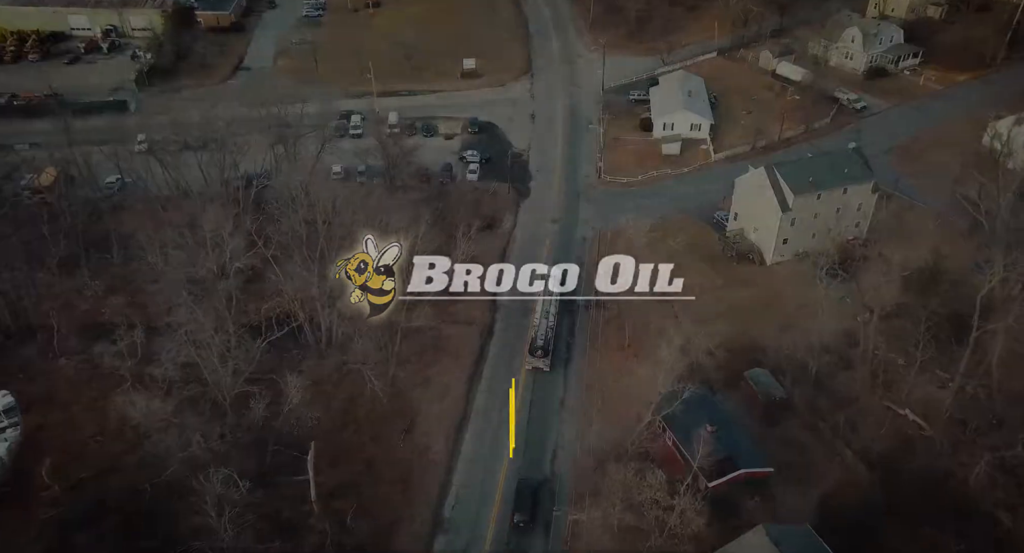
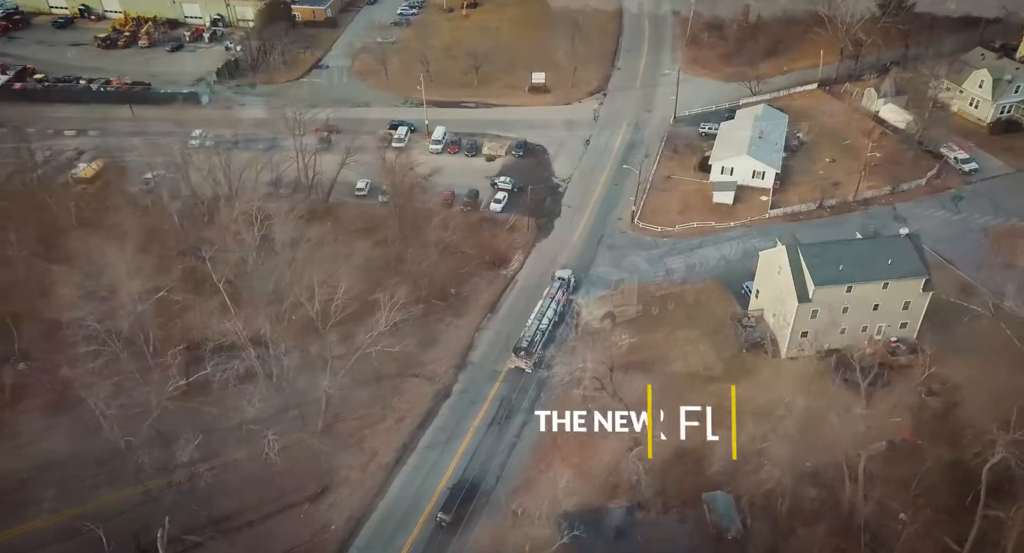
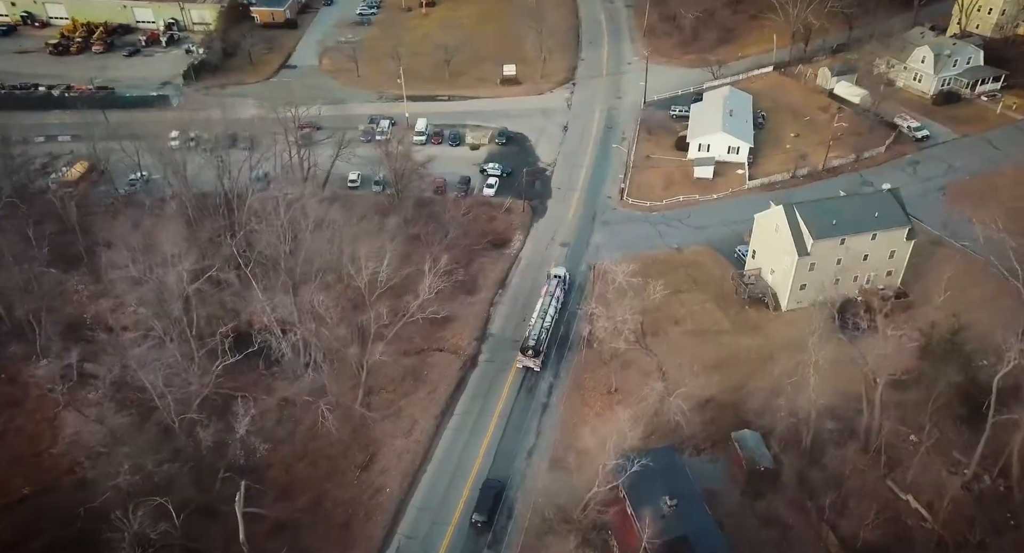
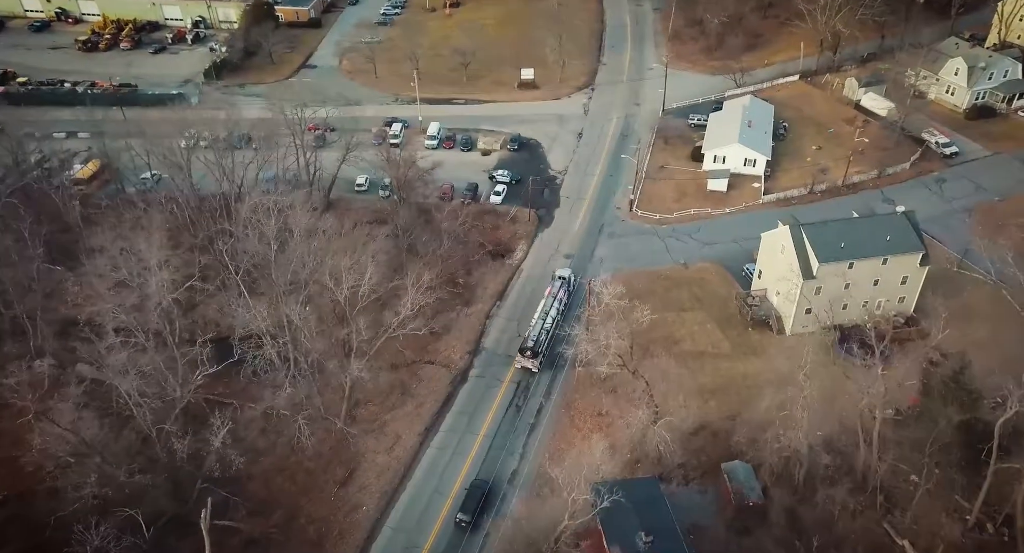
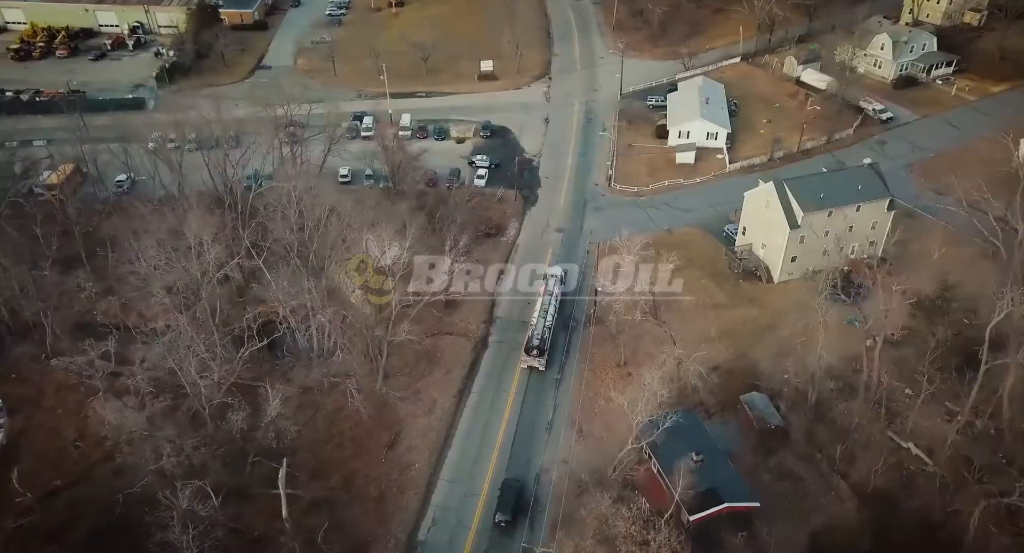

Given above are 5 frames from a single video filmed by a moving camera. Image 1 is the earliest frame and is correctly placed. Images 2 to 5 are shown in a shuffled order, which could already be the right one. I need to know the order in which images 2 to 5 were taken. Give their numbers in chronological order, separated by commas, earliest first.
5, 3, 4, 2
